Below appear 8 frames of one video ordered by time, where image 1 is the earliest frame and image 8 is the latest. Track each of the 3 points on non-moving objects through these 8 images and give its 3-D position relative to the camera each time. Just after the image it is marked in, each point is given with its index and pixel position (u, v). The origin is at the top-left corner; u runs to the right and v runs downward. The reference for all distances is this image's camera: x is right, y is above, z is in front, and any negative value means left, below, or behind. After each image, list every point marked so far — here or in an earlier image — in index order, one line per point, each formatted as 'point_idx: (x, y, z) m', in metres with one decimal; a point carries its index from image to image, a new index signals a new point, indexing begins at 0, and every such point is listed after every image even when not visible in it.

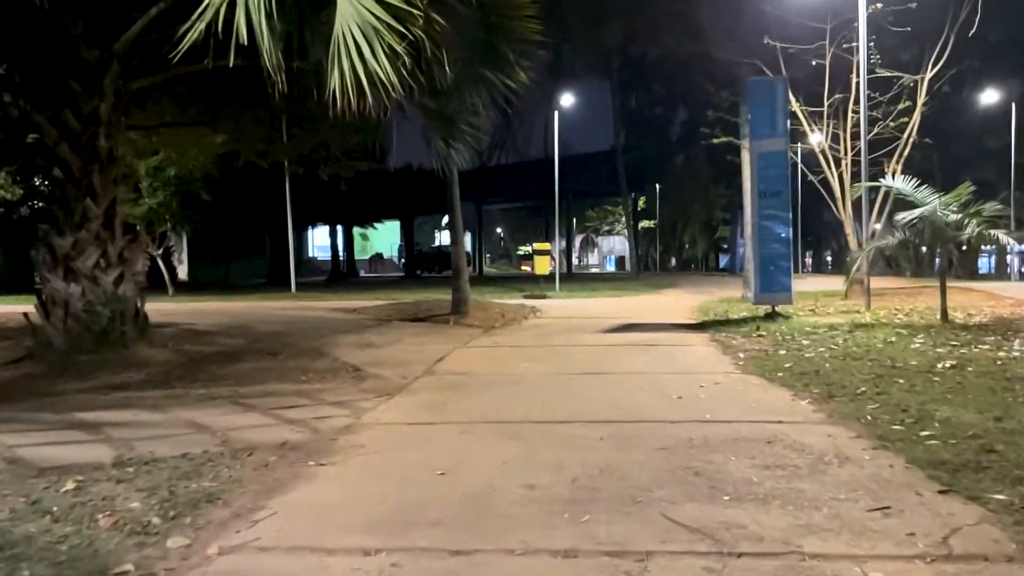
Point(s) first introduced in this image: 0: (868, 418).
0: (+3.1, -1.1, +6.6) m
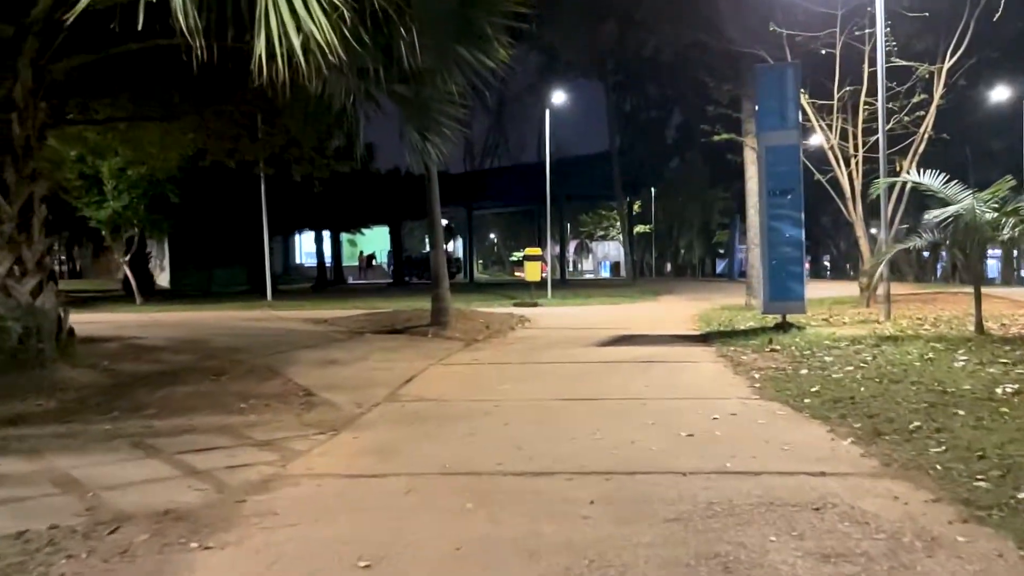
0: (+2.8, -1.2, +5.1) m
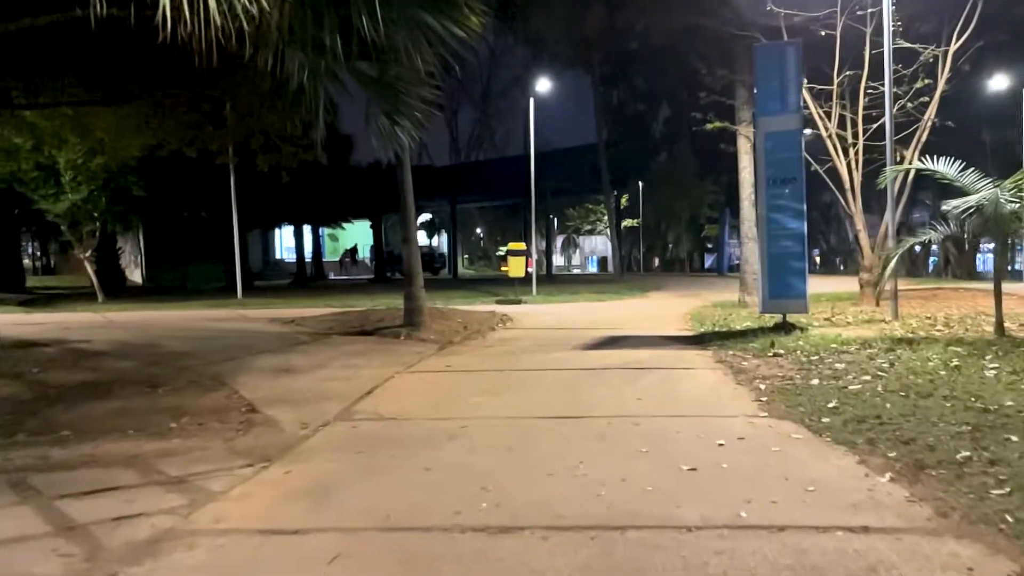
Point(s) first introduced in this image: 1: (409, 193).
0: (+2.6, -1.2, +4.0) m
1: (-1.9, +1.7, +14.7) m
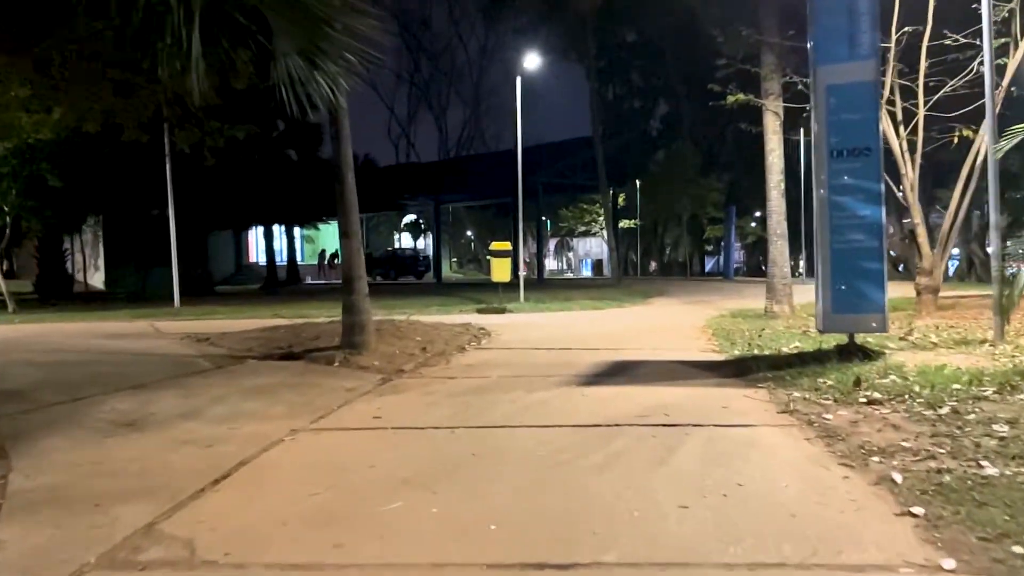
0: (+2.3, -1.3, +0.4) m
1: (-2.3, +1.6, +11.1) m
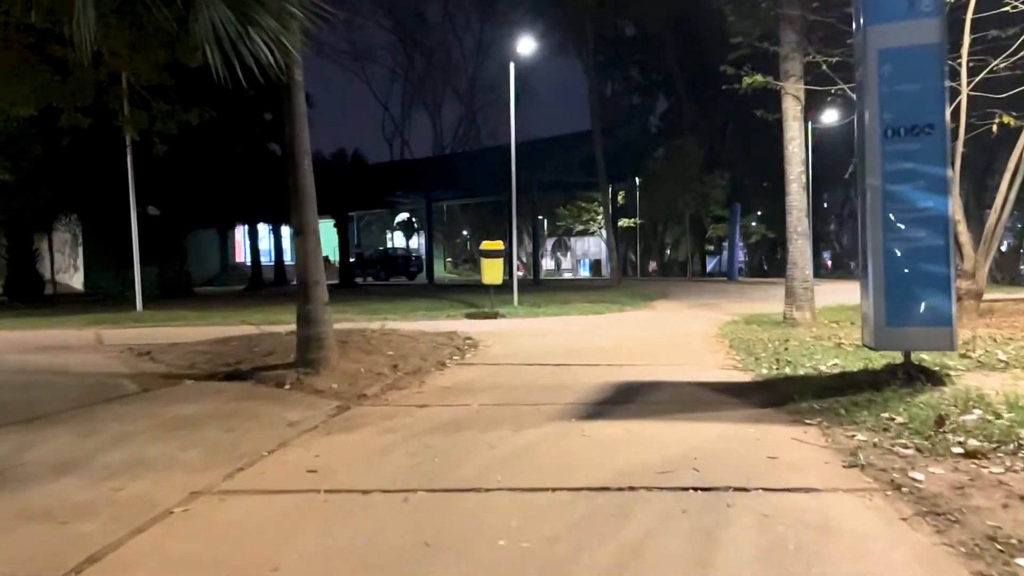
0: (+2.2, -1.4, -1.3) m
1: (-2.5, +1.5, +9.3) m
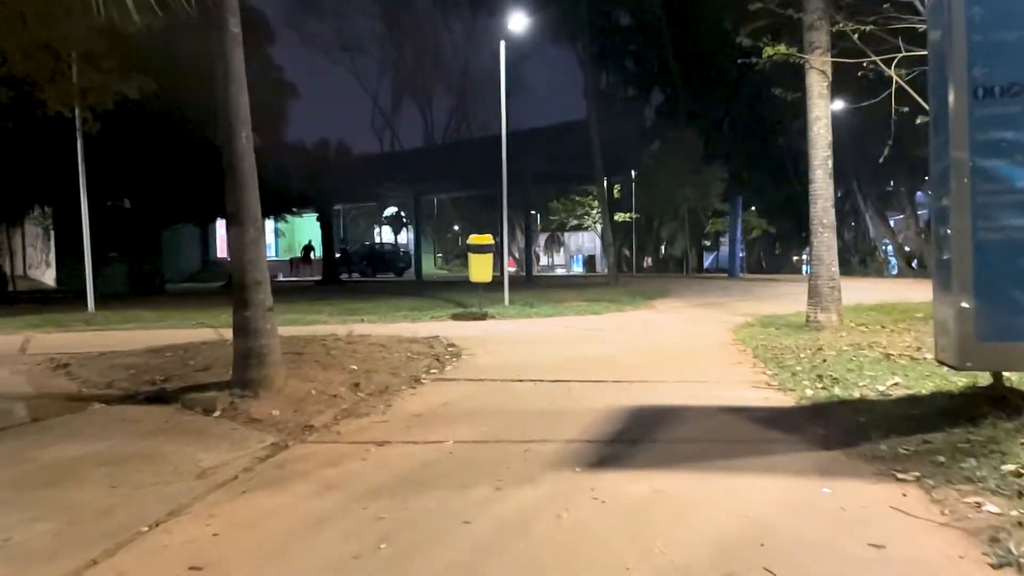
0: (+2.1, -1.5, -3.0) m
1: (-2.6, +1.5, +7.5) m
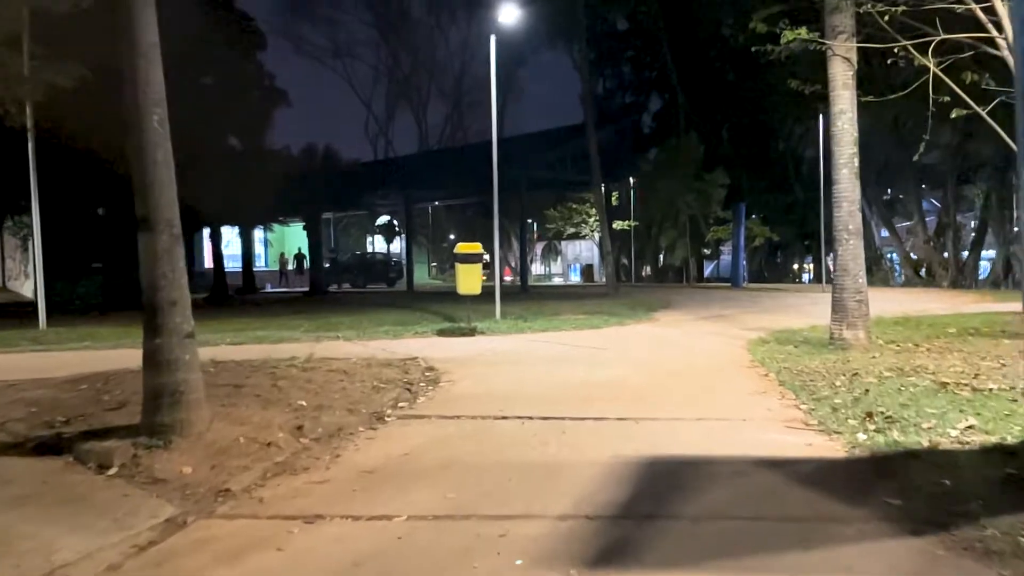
0: (+2.0, -1.5, -4.5) m
1: (-2.8, +1.3, +6.1) m
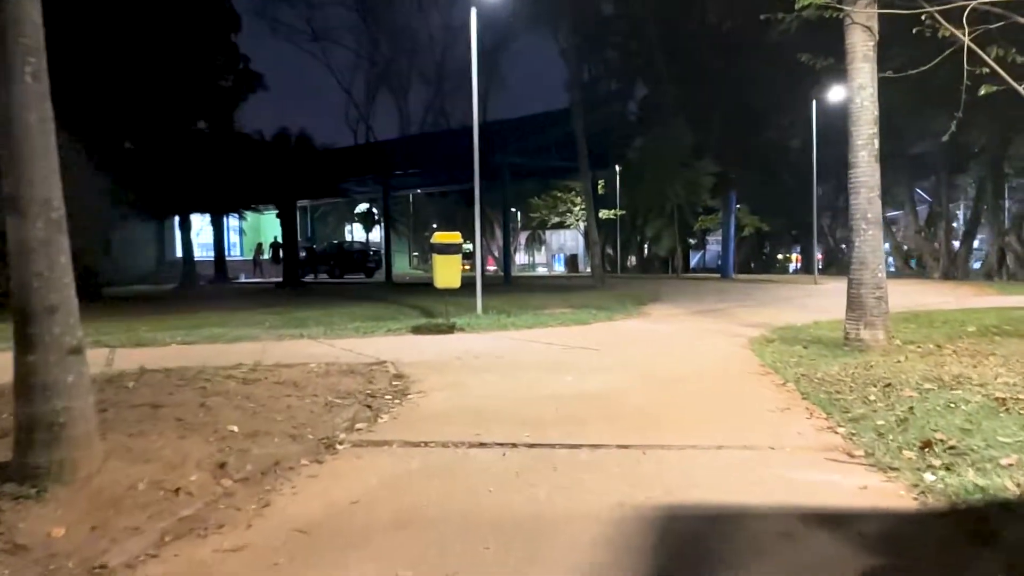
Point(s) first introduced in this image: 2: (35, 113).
0: (+2.1, -1.7, -5.8) m
1: (-2.9, +1.3, +4.7) m
2: (-2.9, +1.1, +4.7) m
